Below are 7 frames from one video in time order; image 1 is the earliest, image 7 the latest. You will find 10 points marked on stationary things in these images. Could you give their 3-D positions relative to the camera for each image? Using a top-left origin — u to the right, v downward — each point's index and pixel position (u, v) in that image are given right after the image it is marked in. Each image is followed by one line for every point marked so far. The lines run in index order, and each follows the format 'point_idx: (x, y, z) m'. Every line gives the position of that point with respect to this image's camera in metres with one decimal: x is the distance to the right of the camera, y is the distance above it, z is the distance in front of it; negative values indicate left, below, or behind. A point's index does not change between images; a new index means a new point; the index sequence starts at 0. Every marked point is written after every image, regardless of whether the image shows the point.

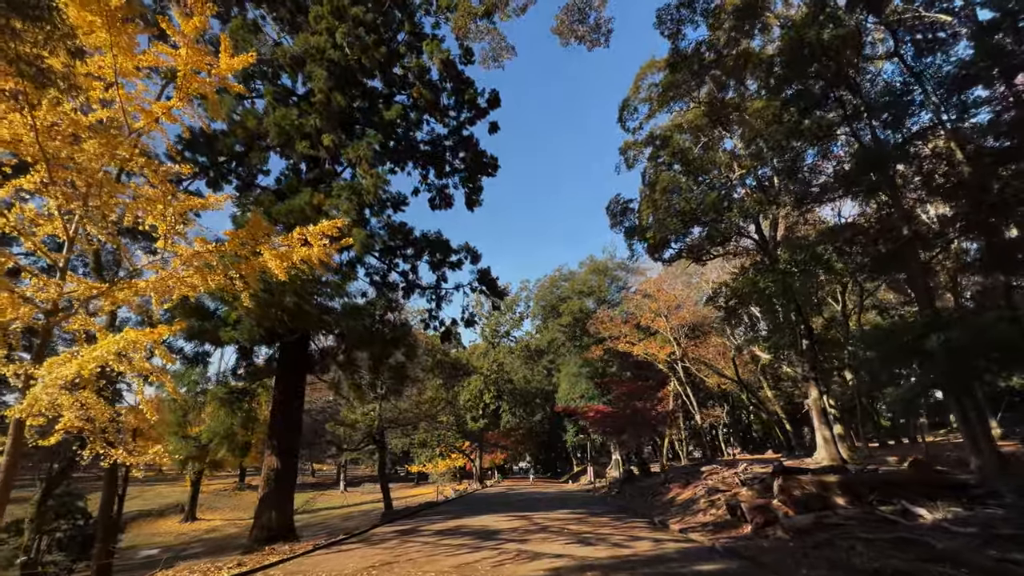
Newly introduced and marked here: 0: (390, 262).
0: (-2.5, +0.5, +11.1) m
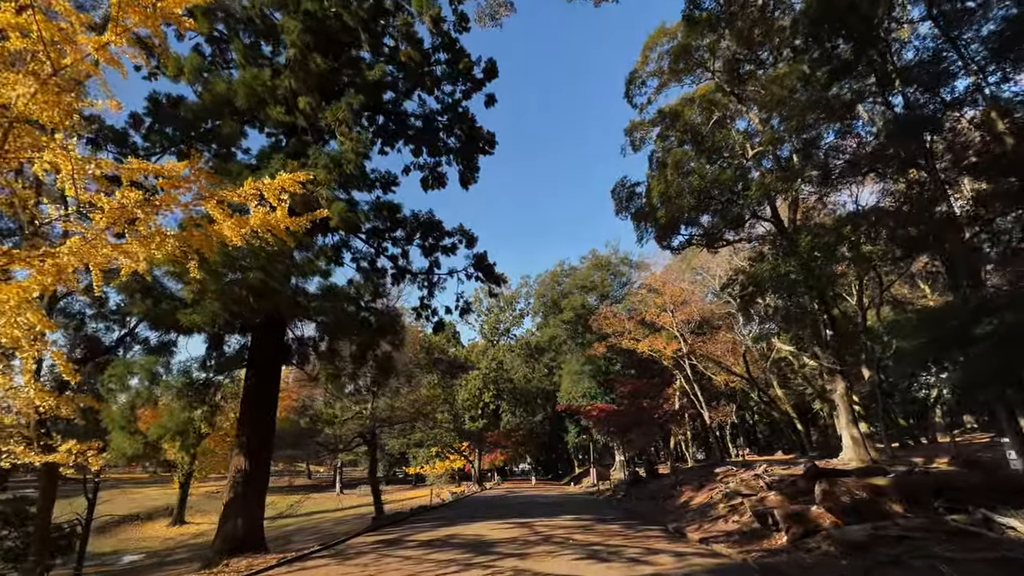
0: (-2.5, +0.8, +10.2) m
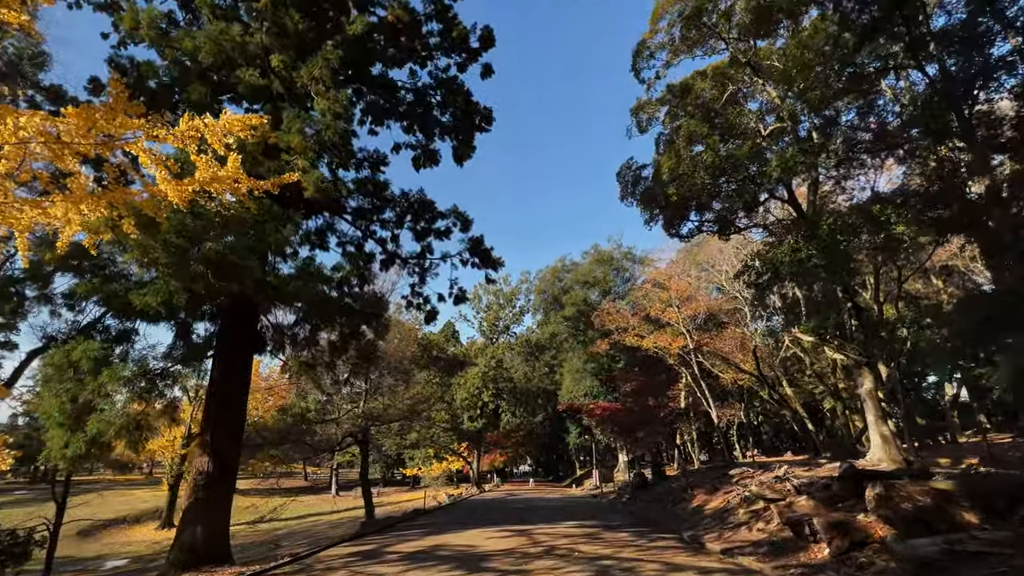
0: (-2.5, +1.0, +9.4) m
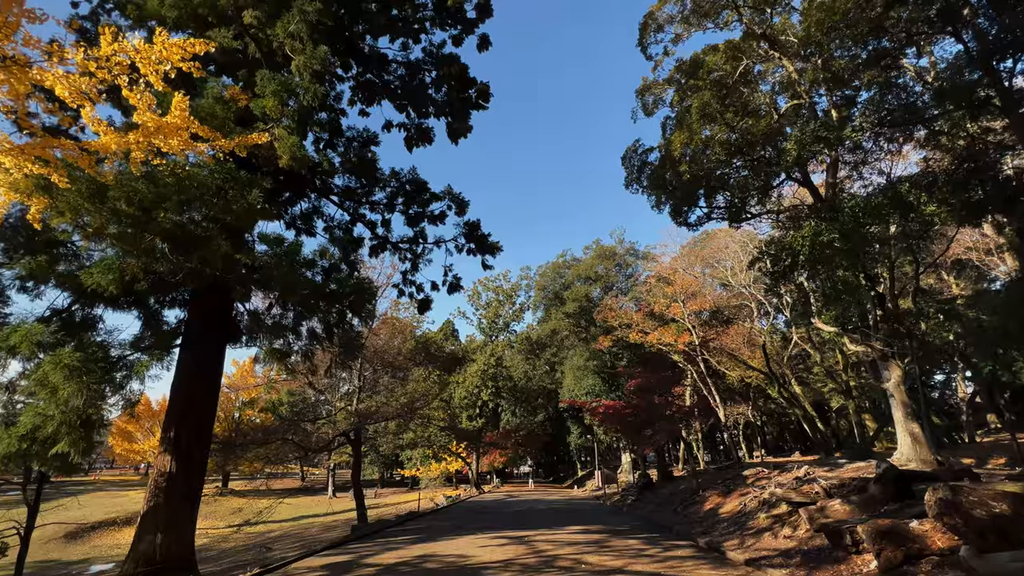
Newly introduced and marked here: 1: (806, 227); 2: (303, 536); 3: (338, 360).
0: (-2.6, +1.2, +8.8) m
1: (+5.3, +1.1, +9.8) m
2: (-7.2, -8.5, +18.7) m
3: (-2.8, -1.2, +9.0) m
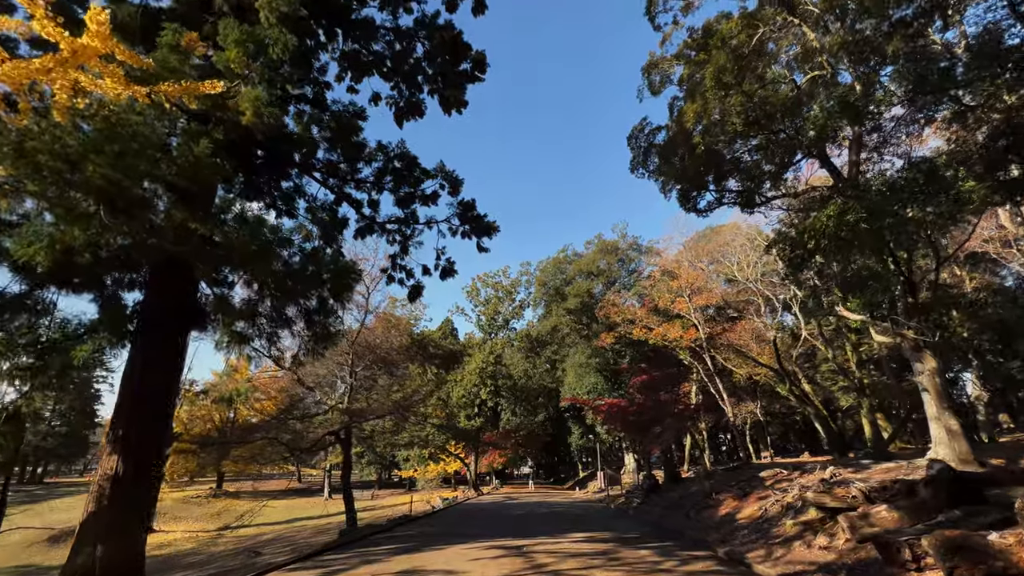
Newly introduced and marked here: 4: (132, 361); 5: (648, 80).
0: (-2.6, +1.4, +8.1) m
1: (+5.3, +1.3, +9.1) m
2: (-7.2, -8.3, +18.0) m
3: (-2.9, -1.0, +8.3) m
4: (-3.8, -0.7, +5.4) m
5: (+2.8, +4.3, +11.3) m
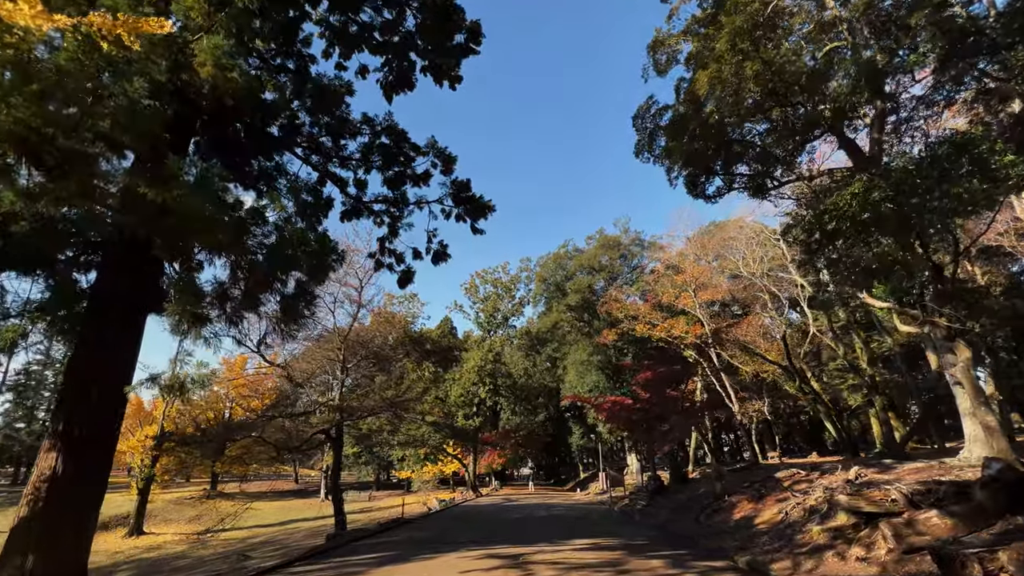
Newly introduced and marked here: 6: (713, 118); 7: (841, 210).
0: (-2.6, +1.6, +7.5) m
1: (+5.2, +1.5, +8.5) m
2: (-7.3, -8.1, +17.4) m
3: (-2.9, -0.8, +7.7) m
4: (-3.8, -0.5, +4.8) m
5: (+2.8, +4.5, +10.7) m
6: (+3.3, +2.8, +9.0) m
7: (+5.1, +1.2, +8.7) m
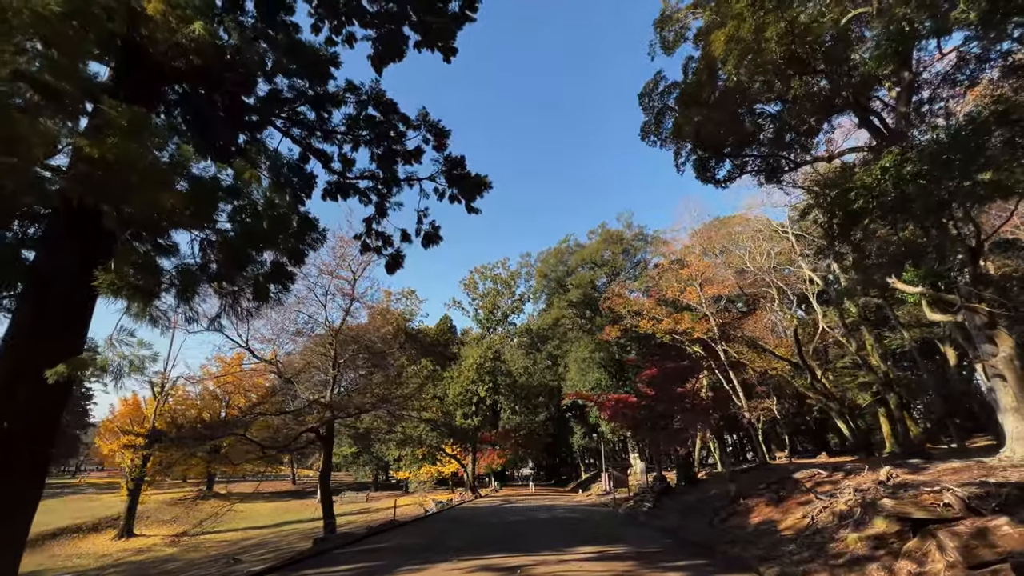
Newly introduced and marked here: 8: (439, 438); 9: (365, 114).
0: (-2.6, +1.8, +7.0) m
1: (+5.2, +1.7, +7.9) m
2: (-7.3, -7.9, +16.8) m
3: (-2.9, -0.6, +7.1) m
4: (-3.8, -0.3, +4.2) m
5: (+2.8, +4.7, +10.1) m
6: (+3.3, +3.0, +8.4) m
7: (+5.1, +1.4, +8.1) m
8: (-2.7, -5.4, +19.5) m
9: (-1.8, +2.2, +6.9) m
